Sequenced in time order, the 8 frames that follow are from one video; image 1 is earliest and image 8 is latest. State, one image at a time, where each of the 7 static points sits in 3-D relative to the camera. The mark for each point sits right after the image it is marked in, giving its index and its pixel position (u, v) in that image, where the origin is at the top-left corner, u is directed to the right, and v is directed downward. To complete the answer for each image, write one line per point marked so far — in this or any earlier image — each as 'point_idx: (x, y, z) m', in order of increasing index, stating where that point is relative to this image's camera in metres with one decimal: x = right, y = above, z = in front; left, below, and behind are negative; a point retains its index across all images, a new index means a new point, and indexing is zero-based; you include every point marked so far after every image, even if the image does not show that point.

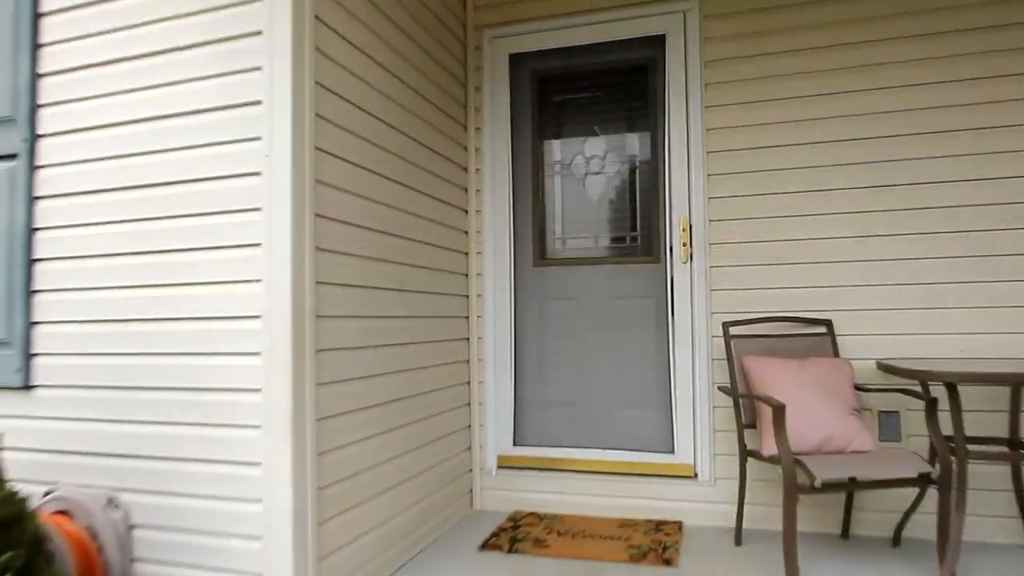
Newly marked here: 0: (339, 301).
0: (-0.7, -0.1, +2.2) m
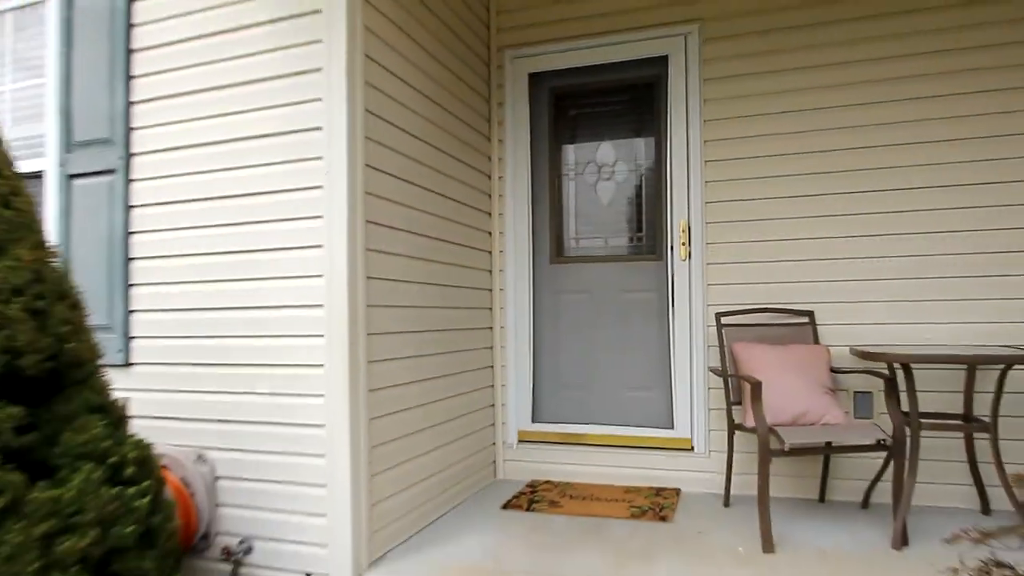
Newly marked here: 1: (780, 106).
0: (-0.6, 0.0, +2.6) m
1: (+1.7, +1.2, +3.2) m
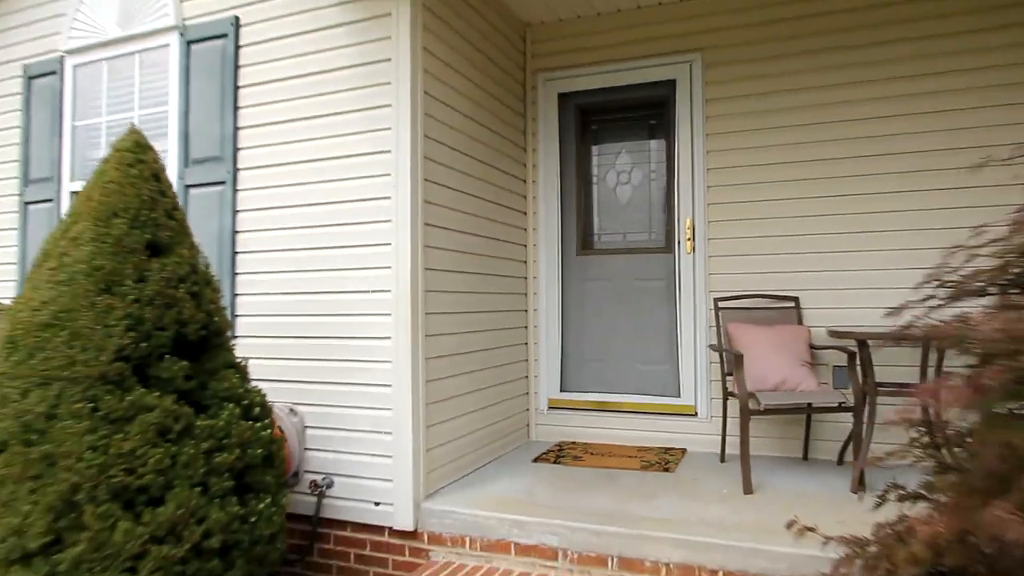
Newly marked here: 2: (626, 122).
0: (-0.5, 0.0, +3.2) m
1: (+1.9, +1.2, +3.6) m
2: (+0.9, +1.4, +4.0) m
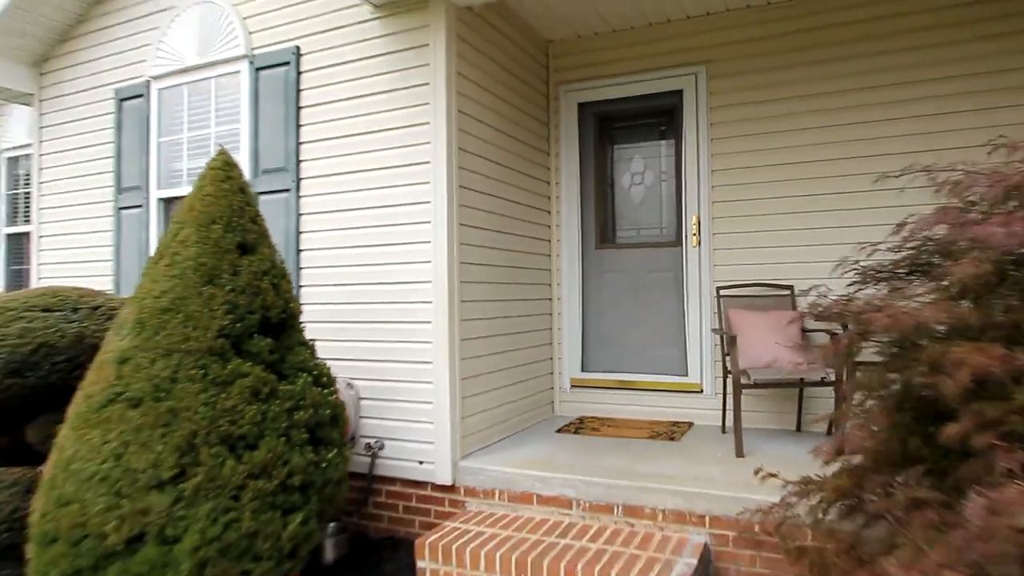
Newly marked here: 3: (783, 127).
0: (-0.3, +0.1, +3.7) m
1: (+2.1, +1.3, +3.9) m
2: (+1.2, +1.5, +4.3) m
3: (+2.2, +1.3, +3.8) m
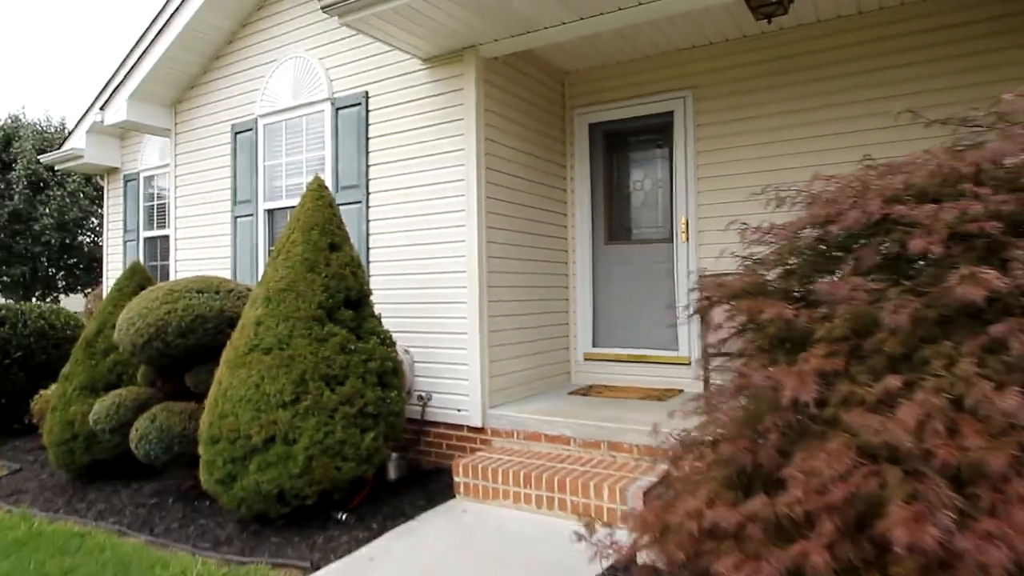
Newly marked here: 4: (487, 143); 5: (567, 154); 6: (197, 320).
0: (-0.1, +0.2, +4.7) m
1: (+2.3, +1.5, +4.6) m
2: (+1.4, +1.6, +5.2) m
3: (+2.4, +1.4, +4.6) m
4: (-0.2, +1.4, +4.6) m
5: (+0.6, +1.5, +5.4) m
6: (-3.0, -0.3, +4.6) m
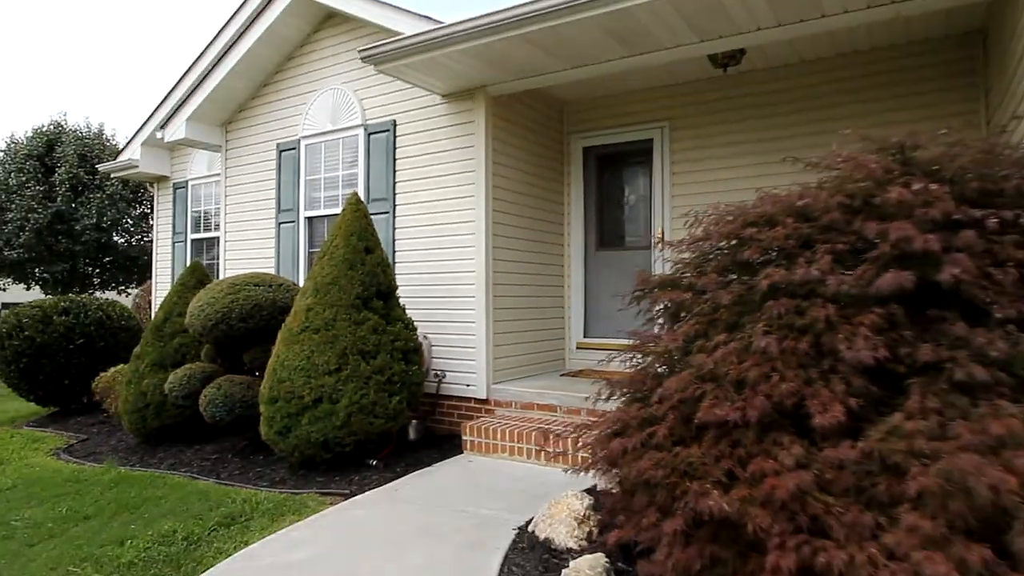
0: (-0.1, +0.3, +5.7) m
1: (+2.3, +1.5, +5.6) m
2: (+1.4, +1.6, +6.2) m
3: (+2.4, +1.5, +5.5) m
4: (-0.2, +1.5, +5.6) m
5: (+0.6, +1.6, +6.4) m
6: (-3.1, -0.2, +5.7) m
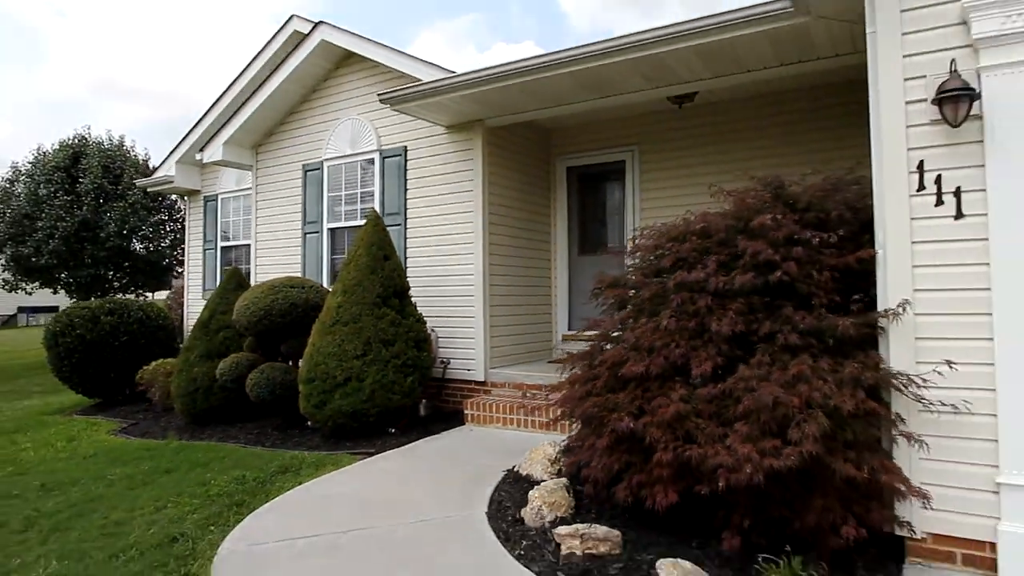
0: (-0.2, +0.3, +6.8) m
1: (+2.2, +1.5, +6.7) m
2: (+1.3, +1.6, +7.2) m
3: (+2.3, +1.5, +6.6) m
4: (-0.3, +1.5, +6.7) m
5: (+0.5, +1.5, +7.5) m
6: (-3.2, -0.3, +6.8) m
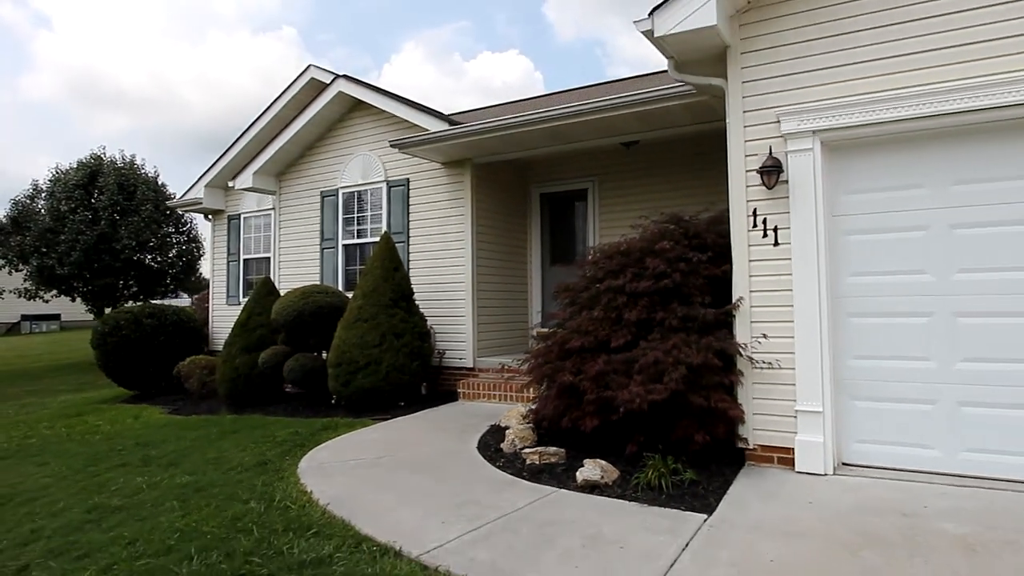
0: (-0.5, +0.2, +8.4) m
1: (+1.9, +1.4, +8.3) m
2: (+1.0, +1.5, +8.9) m
3: (+2.0, +1.4, +8.3) m
4: (-0.6, +1.4, +8.3) m
5: (+0.2, +1.5, +9.1) m
6: (-3.4, -0.4, +8.3) m
